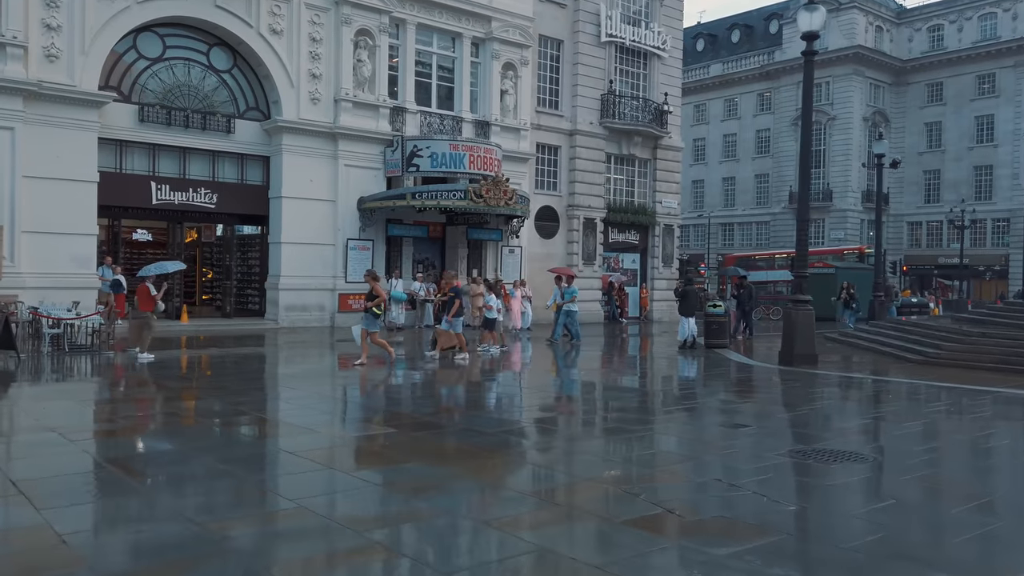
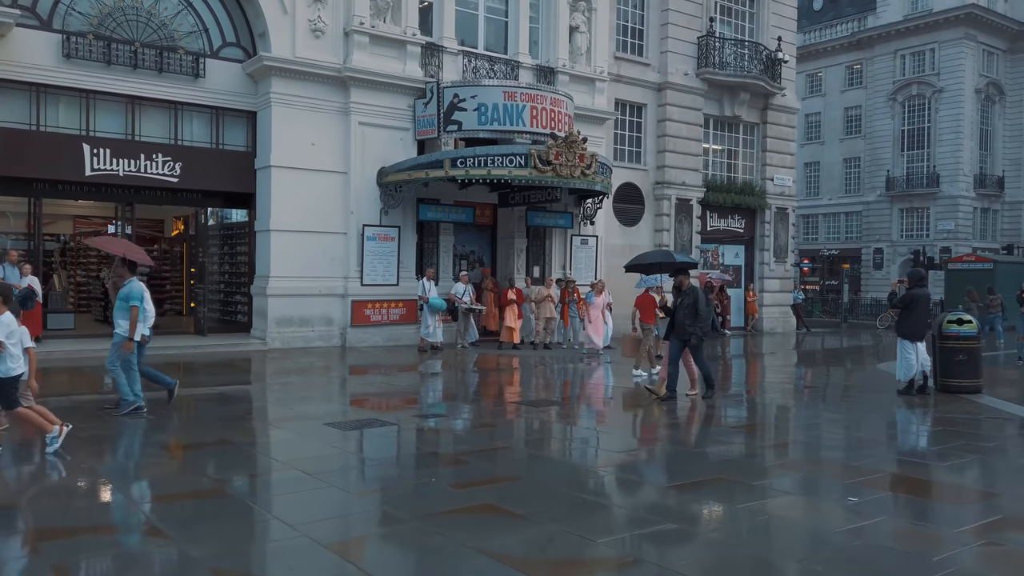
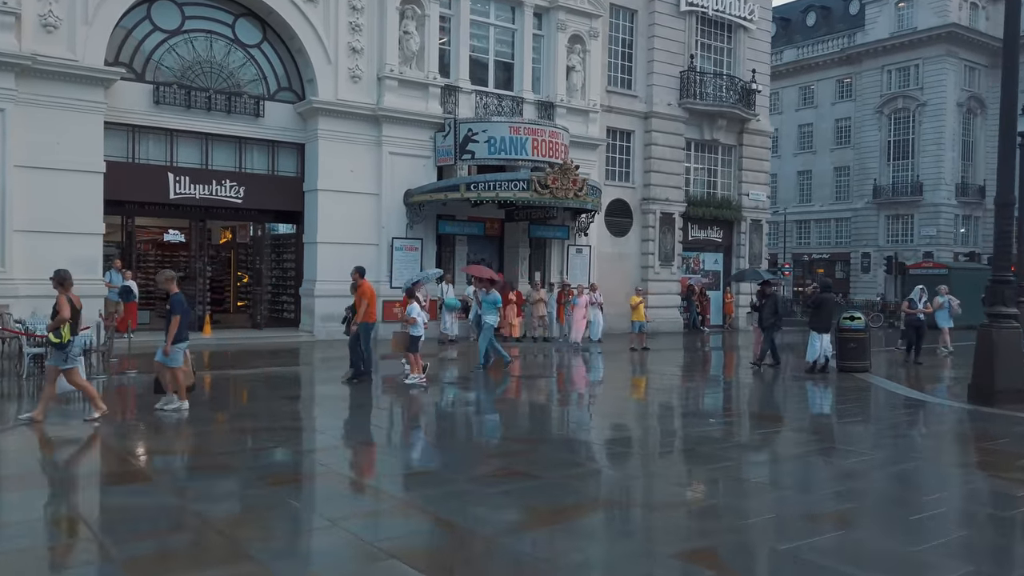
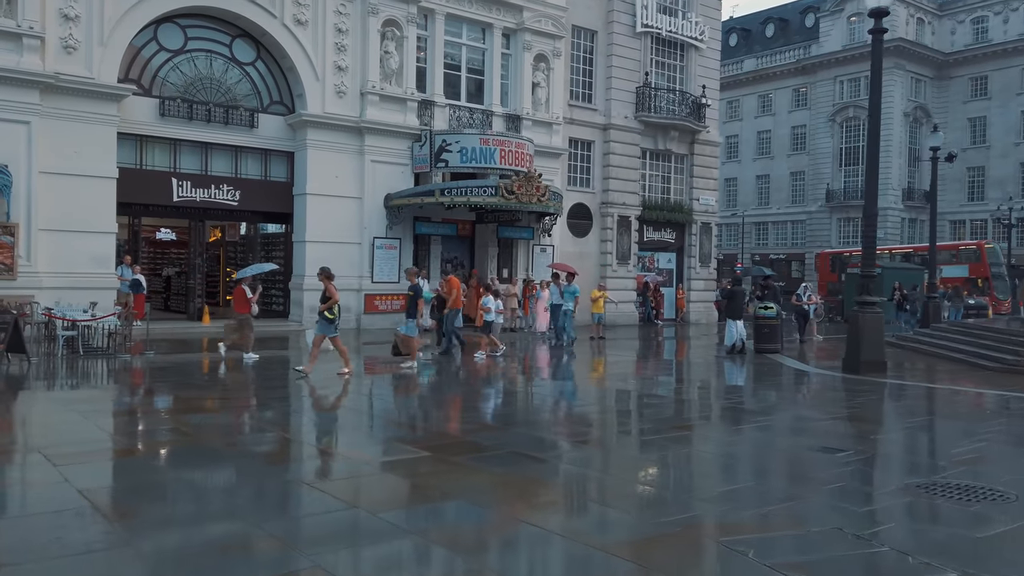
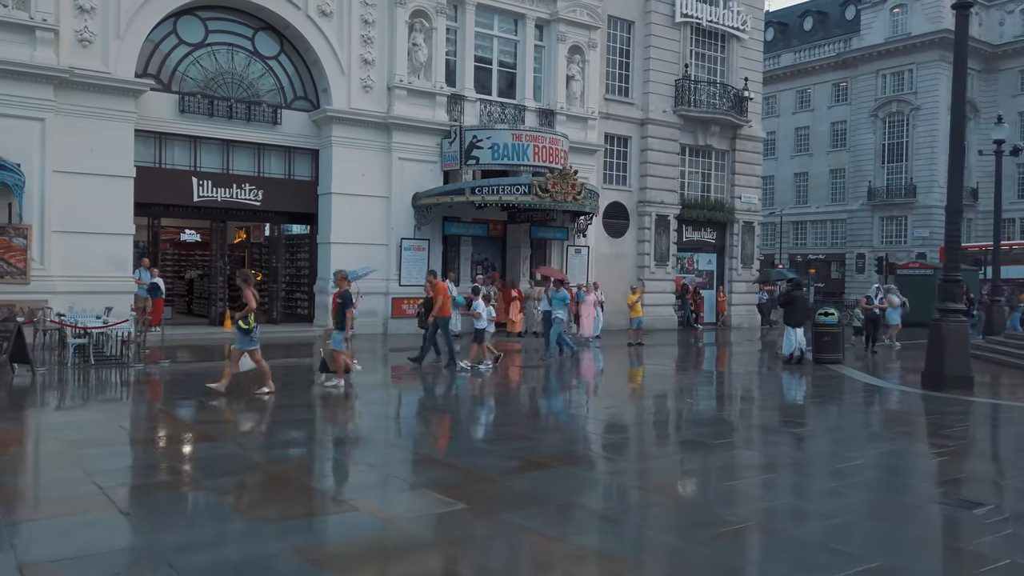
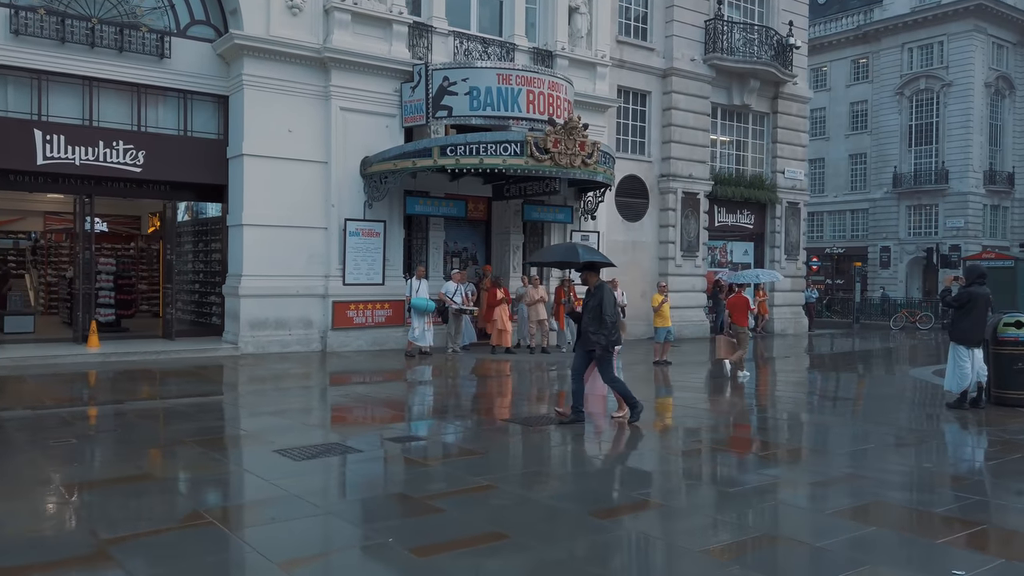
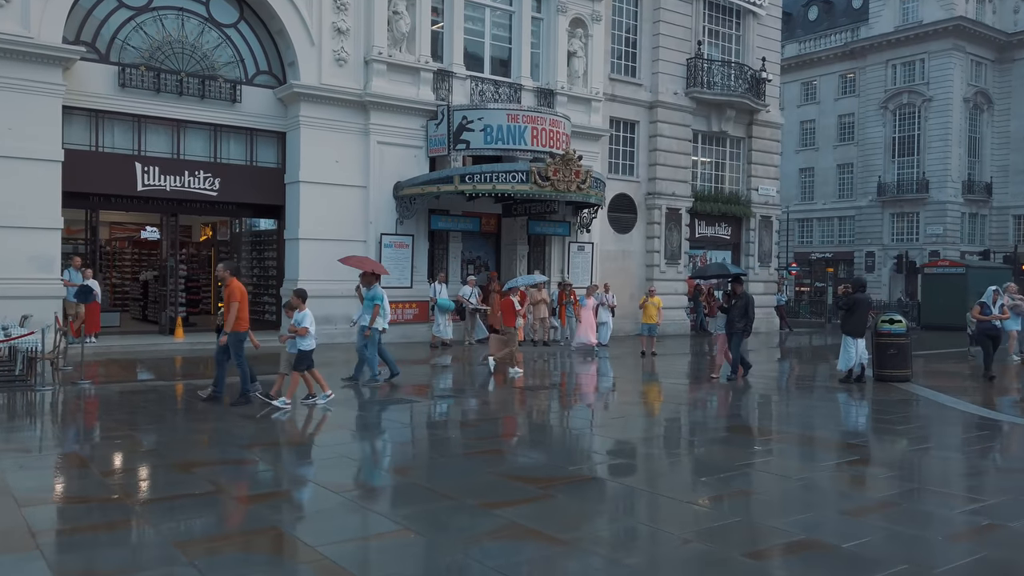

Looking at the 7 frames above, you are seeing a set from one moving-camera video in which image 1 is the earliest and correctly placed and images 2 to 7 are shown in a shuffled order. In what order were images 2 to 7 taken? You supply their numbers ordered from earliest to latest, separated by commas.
4, 5, 3, 7, 2, 6
